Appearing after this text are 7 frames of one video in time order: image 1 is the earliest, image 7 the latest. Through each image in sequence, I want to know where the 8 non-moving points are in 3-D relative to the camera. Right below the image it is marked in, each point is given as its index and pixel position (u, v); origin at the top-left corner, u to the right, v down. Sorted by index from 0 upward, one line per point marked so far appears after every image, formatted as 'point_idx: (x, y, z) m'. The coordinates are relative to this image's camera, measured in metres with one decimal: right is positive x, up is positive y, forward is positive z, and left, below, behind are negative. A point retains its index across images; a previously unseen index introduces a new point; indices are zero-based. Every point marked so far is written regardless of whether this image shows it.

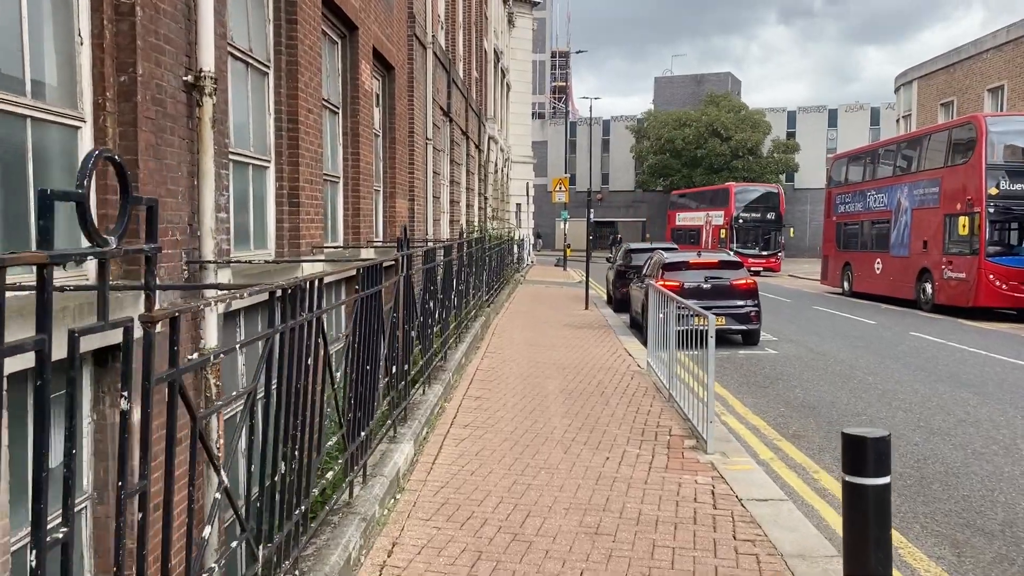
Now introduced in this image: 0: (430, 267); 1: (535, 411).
0: (-0.7, +0.2, +6.9) m
1: (+0.2, -1.0, +6.9) m
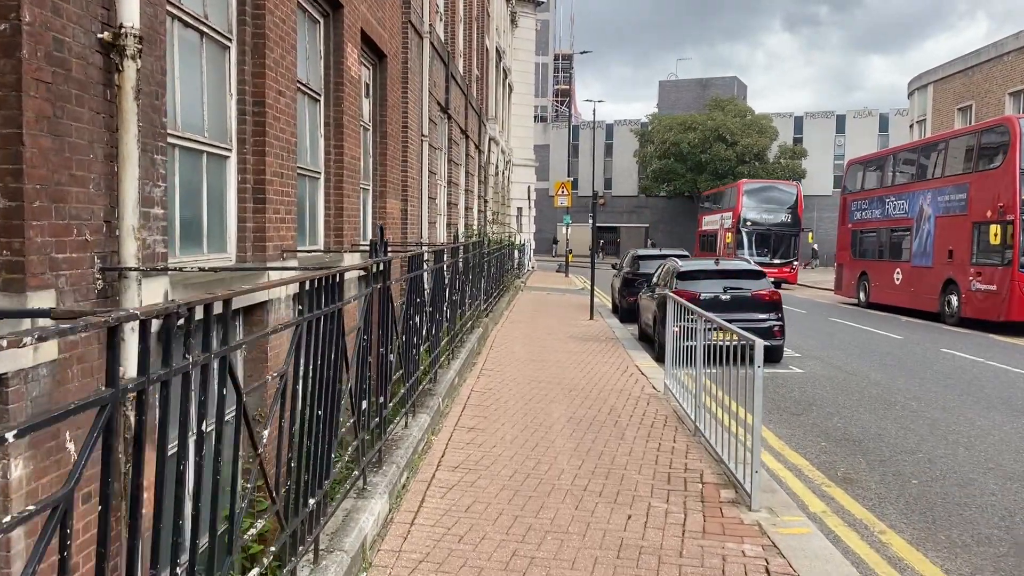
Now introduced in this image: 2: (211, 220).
0: (-0.7, +0.1, +5.9) m
1: (+0.2, -1.1, +5.8) m
2: (-2.2, +0.5, +5.8) m
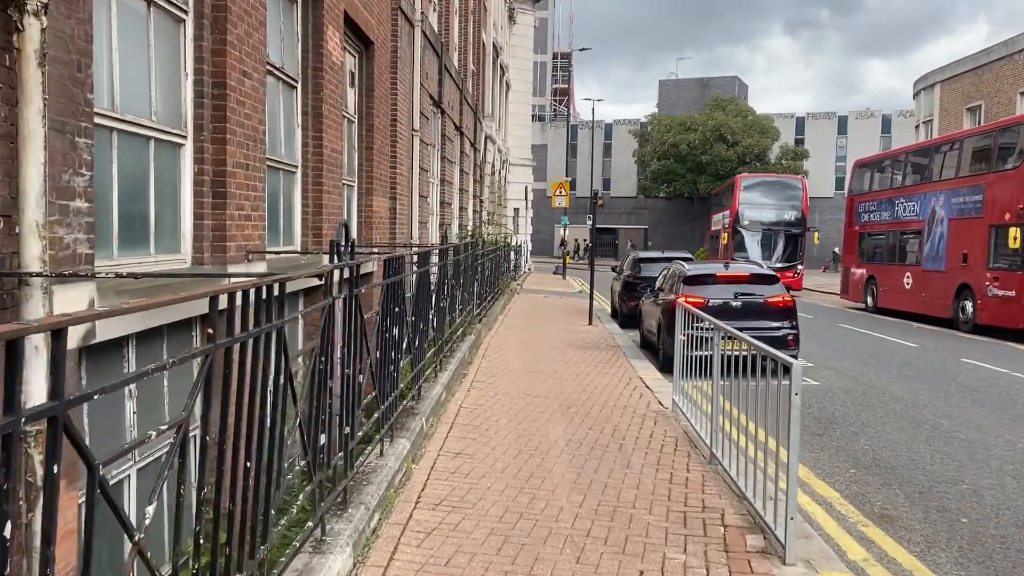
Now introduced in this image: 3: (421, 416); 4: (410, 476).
0: (-0.8, 0.0, +5.2) m
1: (+0.1, -1.2, +5.1) m
2: (-2.2, +0.5, +5.1) m
3: (-0.7, -0.9, +5.9) m
4: (-0.6, -1.2, +5.0) m
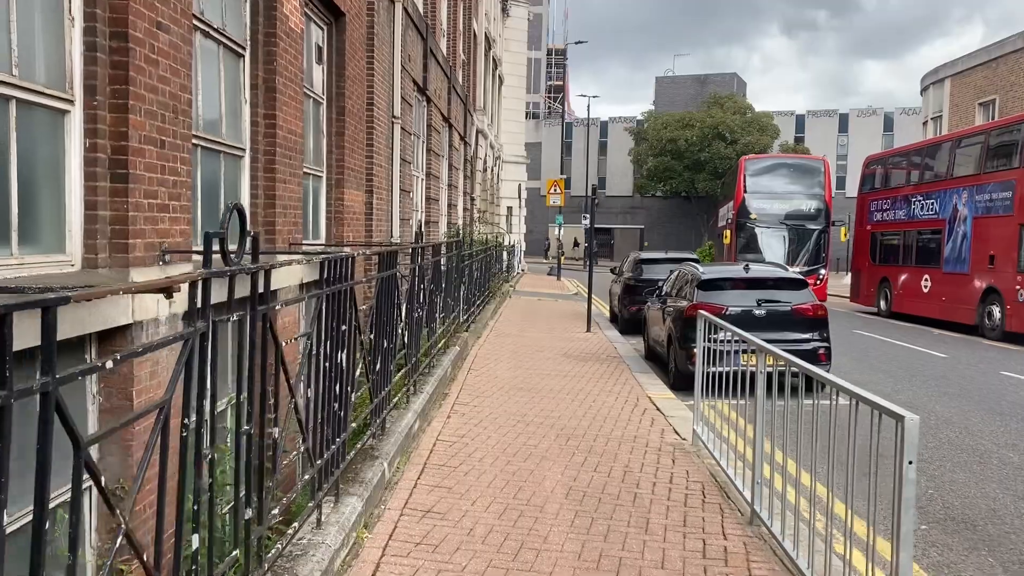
0: (-0.8, 0.0, +3.9) m
1: (+0.1, -1.3, +3.9) m
2: (-2.3, +0.4, +3.8) m
3: (-0.7, -1.0, +4.7) m
4: (-0.7, -1.2, +3.7) m
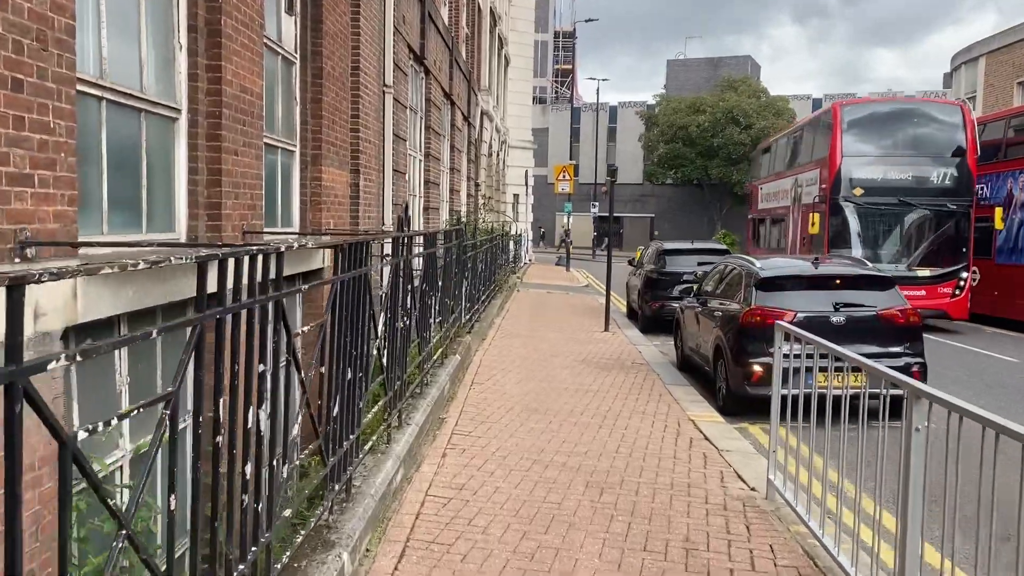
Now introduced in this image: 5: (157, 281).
0: (-0.8, -0.1, +2.5) m
1: (+0.1, -1.3, +2.4) m
2: (-2.2, +0.4, +2.4) m
3: (-0.7, -1.0, +3.2) m
4: (-0.6, -1.3, +2.3) m
5: (-1.7, 0.0, +4.0) m
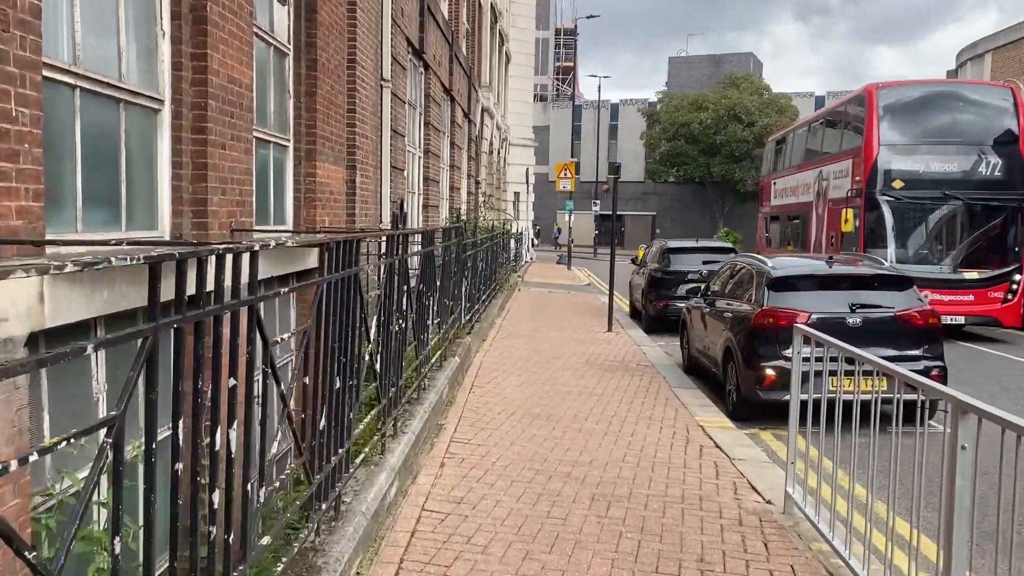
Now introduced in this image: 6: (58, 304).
0: (-0.8, -0.1, +2.2) m
1: (+0.1, -1.3, +2.1) m
2: (-2.2, +0.3, +2.1) m
3: (-0.7, -1.0, +2.9) m
4: (-0.6, -1.3, +2.0) m
5: (-1.7, 0.0, +3.7) m
6: (-1.8, -0.1, +3.2) m
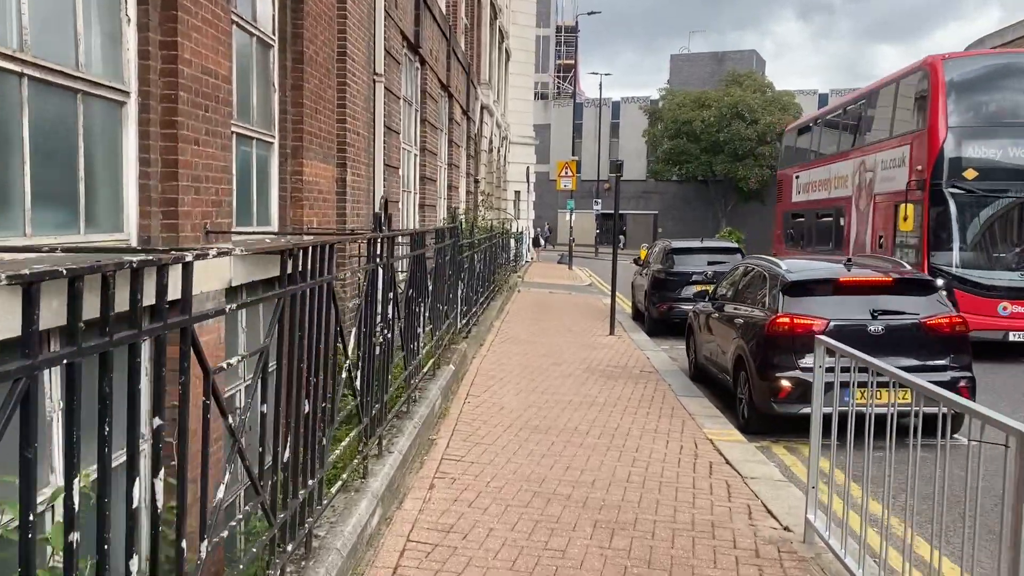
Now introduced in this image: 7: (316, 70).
0: (-0.8, -0.1, +1.8) m
1: (+0.1, -1.3, +1.8) m
2: (-2.2, +0.3, +1.7) m
3: (-0.7, -1.1, +2.5) m
4: (-0.7, -1.3, +1.6) m
5: (-1.8, 0.0, +3.3) m
6: (-1.8, -0.1, +2.8) m
7: (-1.8, +2.0, +7.3) m
